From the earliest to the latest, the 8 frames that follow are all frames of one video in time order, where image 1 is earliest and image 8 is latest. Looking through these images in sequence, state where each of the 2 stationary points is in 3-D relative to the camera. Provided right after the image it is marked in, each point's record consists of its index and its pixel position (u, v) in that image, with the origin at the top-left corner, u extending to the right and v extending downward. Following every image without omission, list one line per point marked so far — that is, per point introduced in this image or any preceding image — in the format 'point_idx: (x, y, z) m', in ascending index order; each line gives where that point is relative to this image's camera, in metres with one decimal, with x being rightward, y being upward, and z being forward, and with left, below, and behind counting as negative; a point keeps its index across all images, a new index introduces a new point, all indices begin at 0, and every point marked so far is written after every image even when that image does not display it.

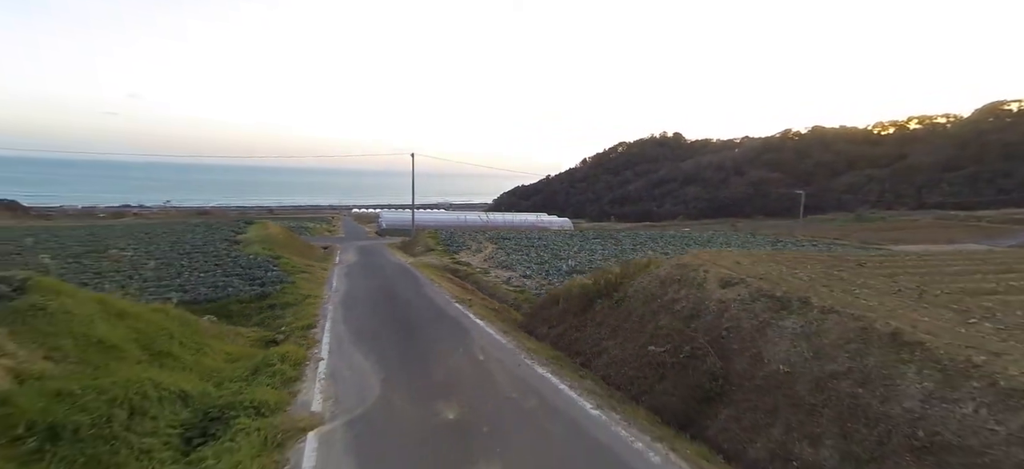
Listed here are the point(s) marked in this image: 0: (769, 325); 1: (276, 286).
0: (+4.6, -1.4, +8.3) m
1: (-8.3, -1.9, +16.3) m
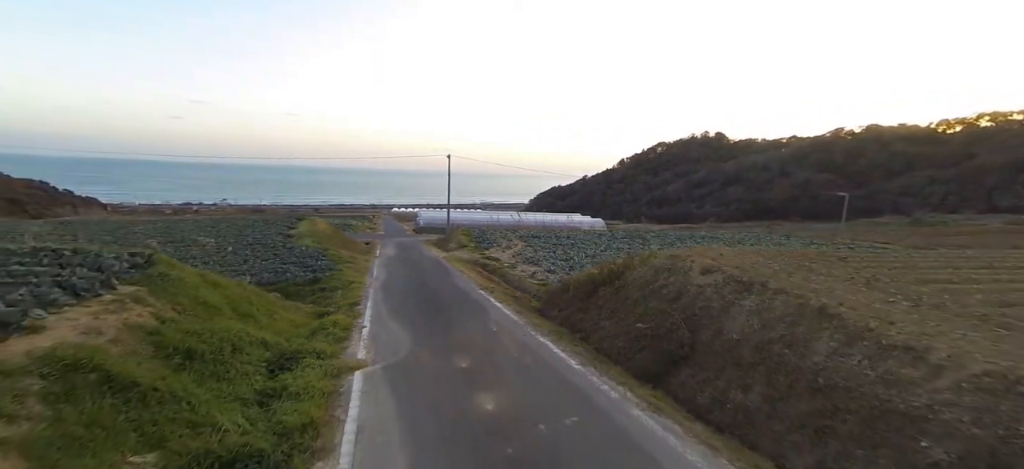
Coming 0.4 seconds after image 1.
0: (+4.6, -1.2, +9.8) m
1: (-7.6, -1.6, +18.9) m
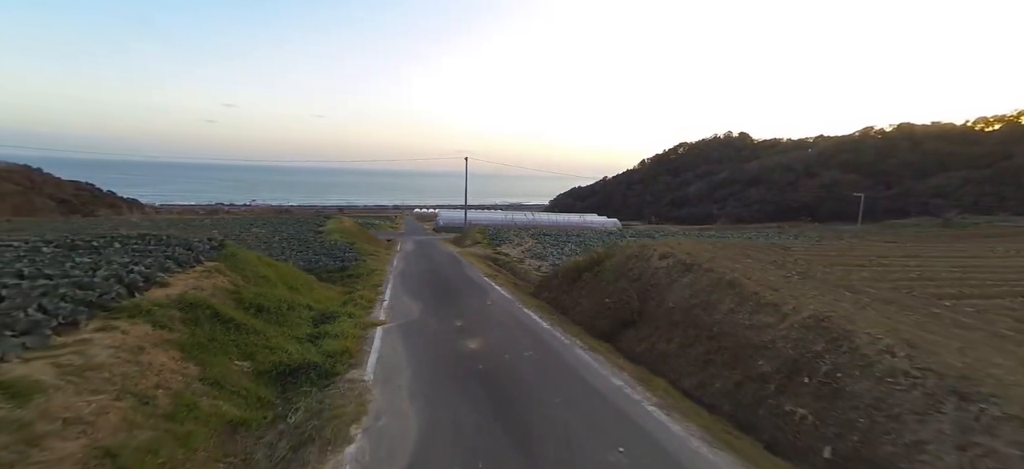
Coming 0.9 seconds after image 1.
0: (+4.3, -1.0, +12.3) m
1: (-7.5, -1.3, +21.9) m
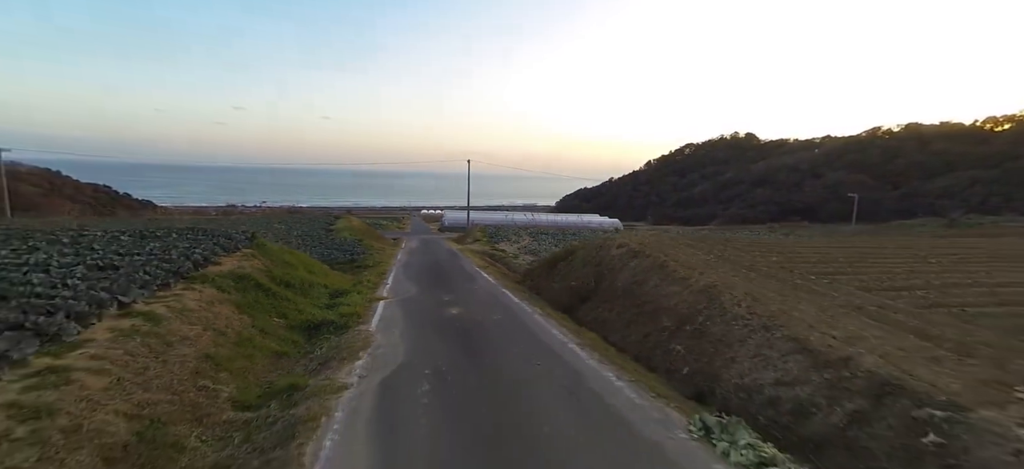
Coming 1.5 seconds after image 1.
0: (+3.6, -0.8, +14.9) m
1: (-8.0, -1.1, +24.7) m
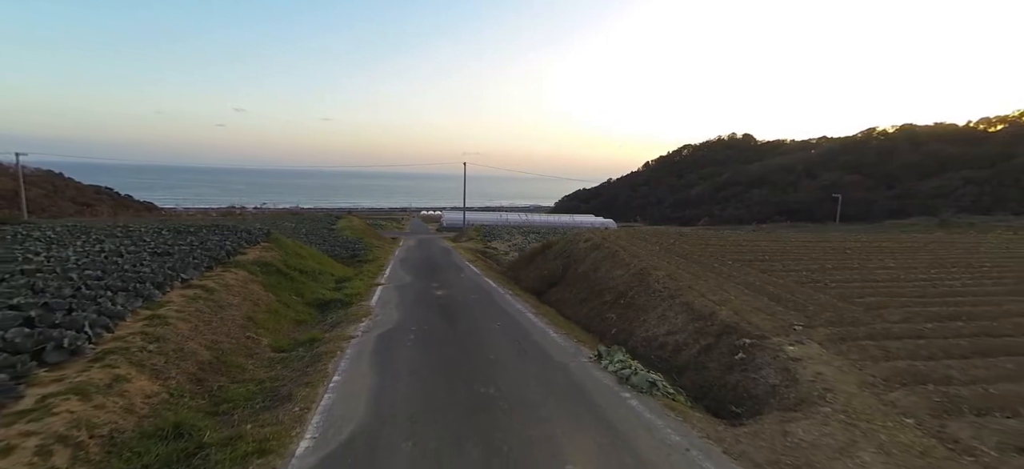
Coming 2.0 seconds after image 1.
0: (+2.8, -0.6, +17.4) m
1: (-8.8, -1.0, +27.1) m
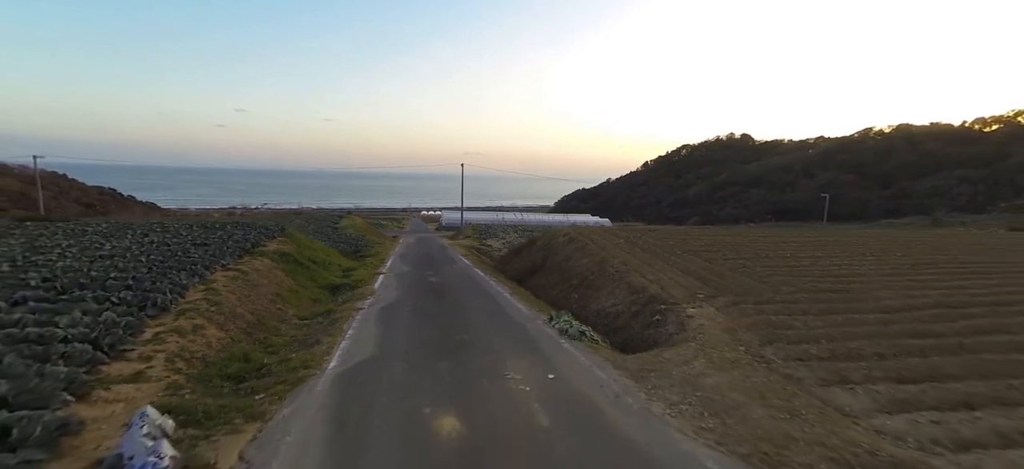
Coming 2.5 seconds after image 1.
0: (+2.2, -0.4, +19.7) m
1: (-9.4, -0.8, +29.5) m
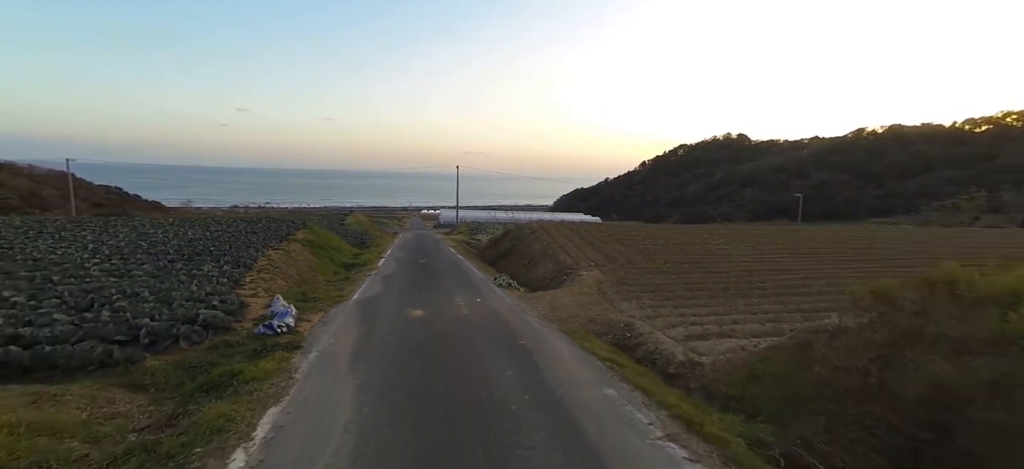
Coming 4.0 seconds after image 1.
0: (+0.9, 0.0, +24.7) m
1: (-10.7, -0.4, +34.5) m
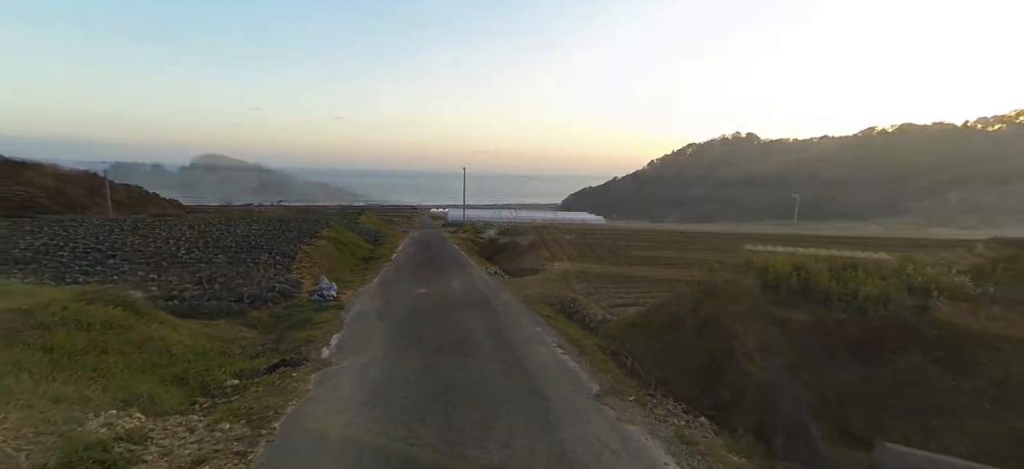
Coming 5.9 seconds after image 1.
0: (+0.6, 0.0, +28.2) m
1: (-10.8, -0.3, +38.2) m
